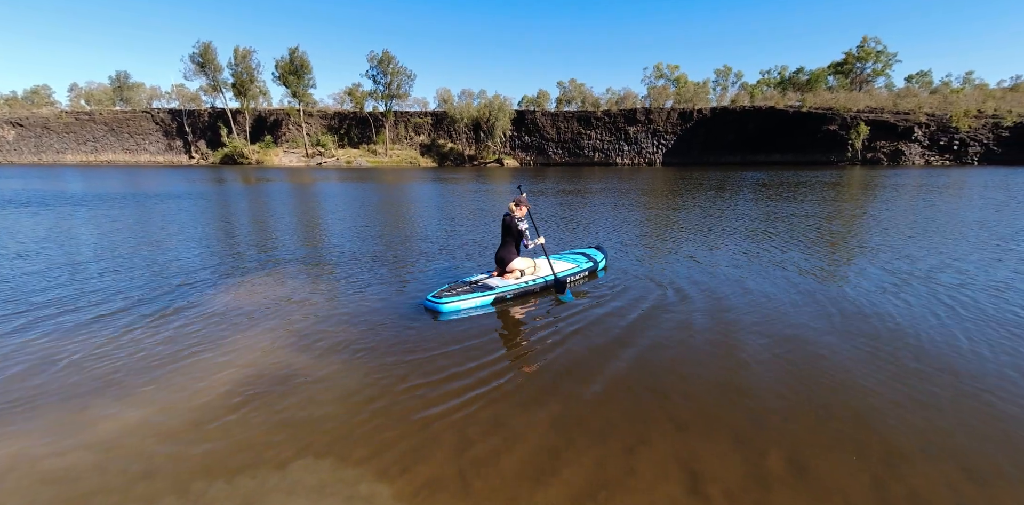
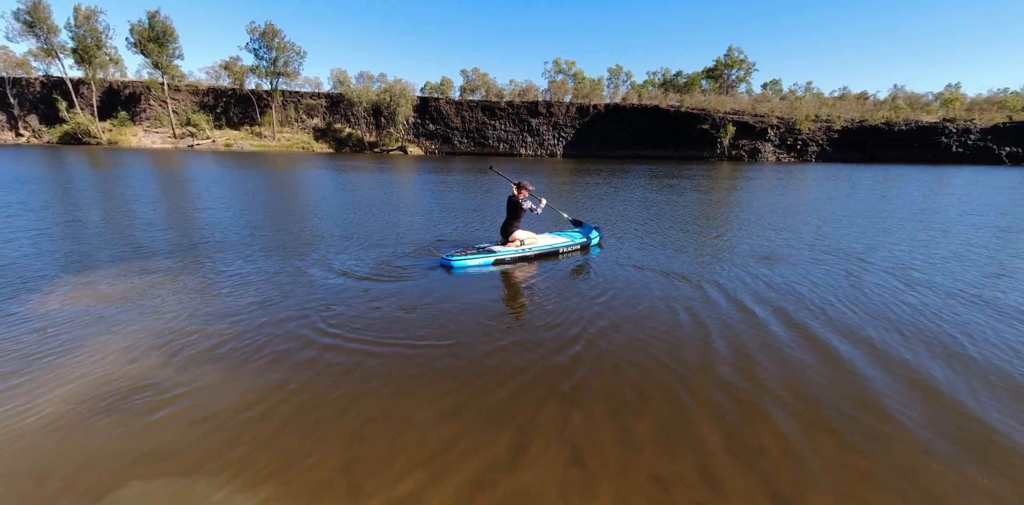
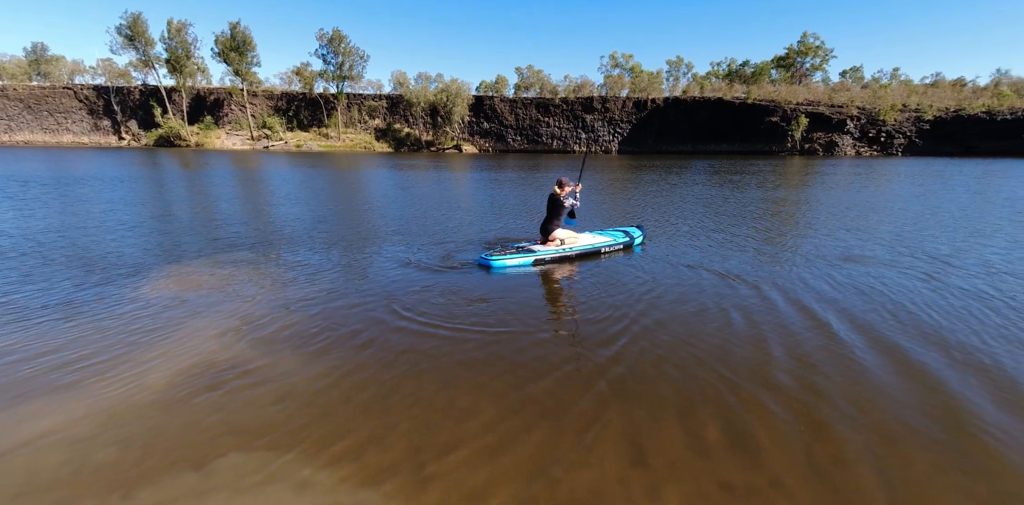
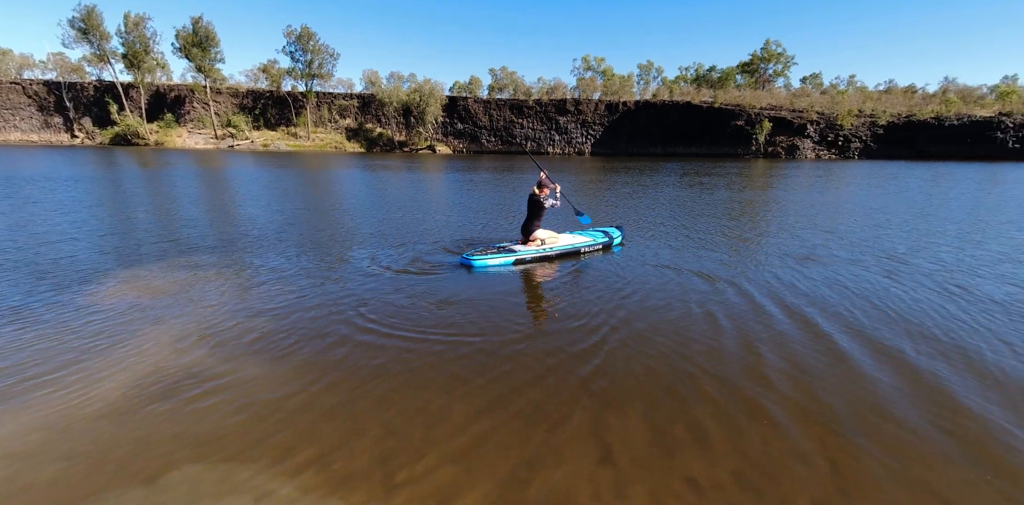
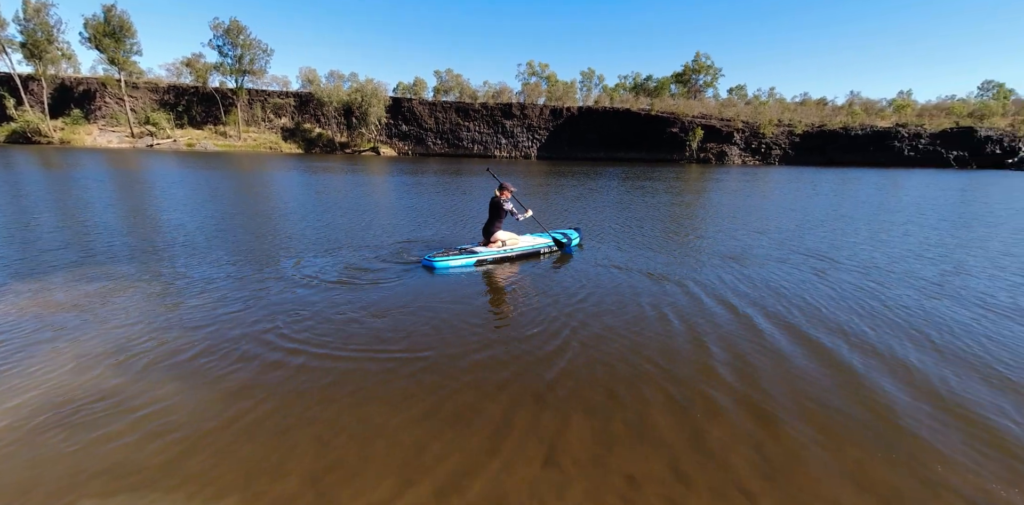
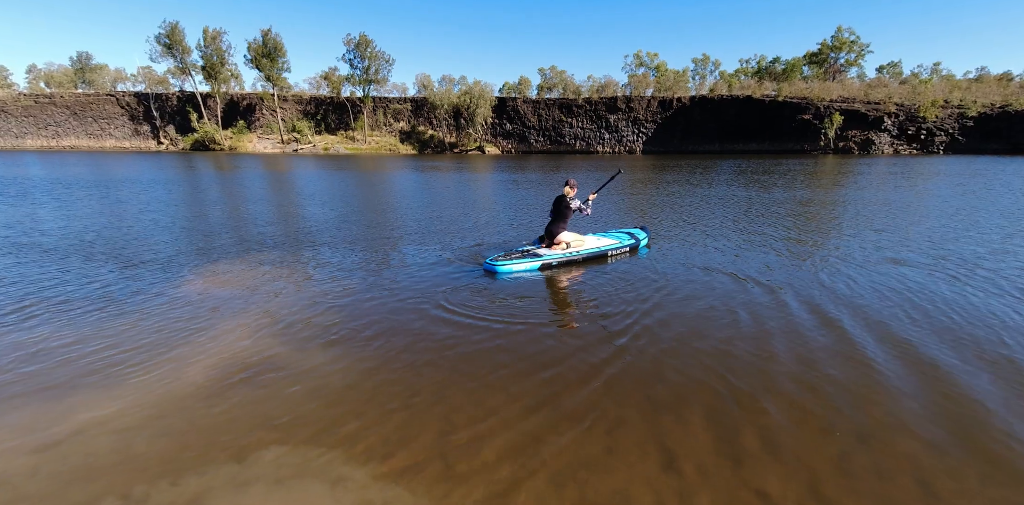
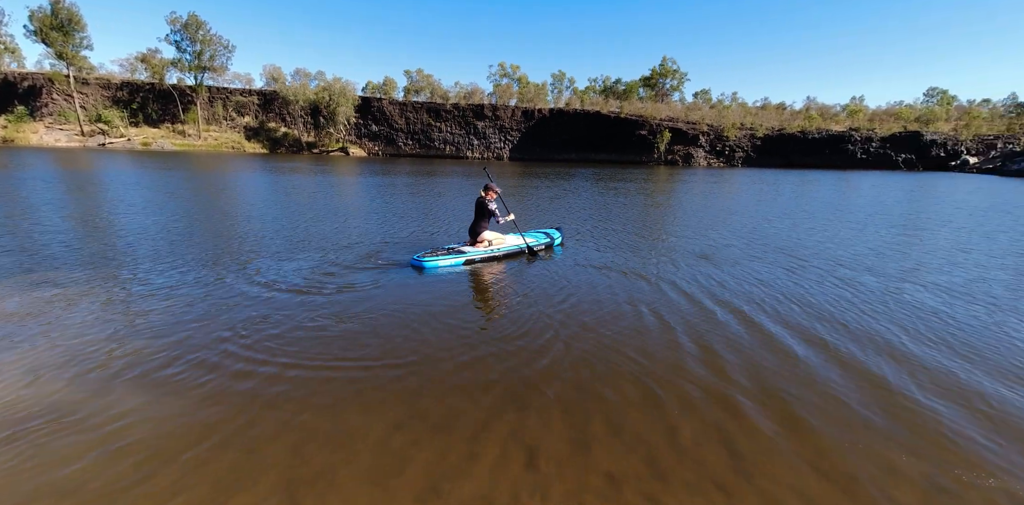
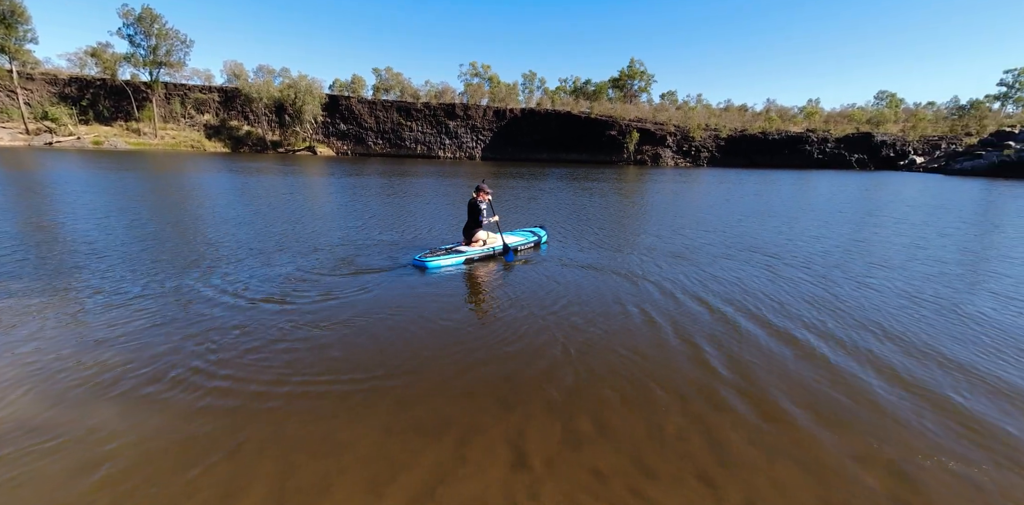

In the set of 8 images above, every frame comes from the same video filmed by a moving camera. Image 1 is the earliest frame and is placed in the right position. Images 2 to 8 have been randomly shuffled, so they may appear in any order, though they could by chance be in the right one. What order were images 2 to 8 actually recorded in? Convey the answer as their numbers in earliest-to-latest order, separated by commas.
6, 3, 4, 2, 5, 7, 8
